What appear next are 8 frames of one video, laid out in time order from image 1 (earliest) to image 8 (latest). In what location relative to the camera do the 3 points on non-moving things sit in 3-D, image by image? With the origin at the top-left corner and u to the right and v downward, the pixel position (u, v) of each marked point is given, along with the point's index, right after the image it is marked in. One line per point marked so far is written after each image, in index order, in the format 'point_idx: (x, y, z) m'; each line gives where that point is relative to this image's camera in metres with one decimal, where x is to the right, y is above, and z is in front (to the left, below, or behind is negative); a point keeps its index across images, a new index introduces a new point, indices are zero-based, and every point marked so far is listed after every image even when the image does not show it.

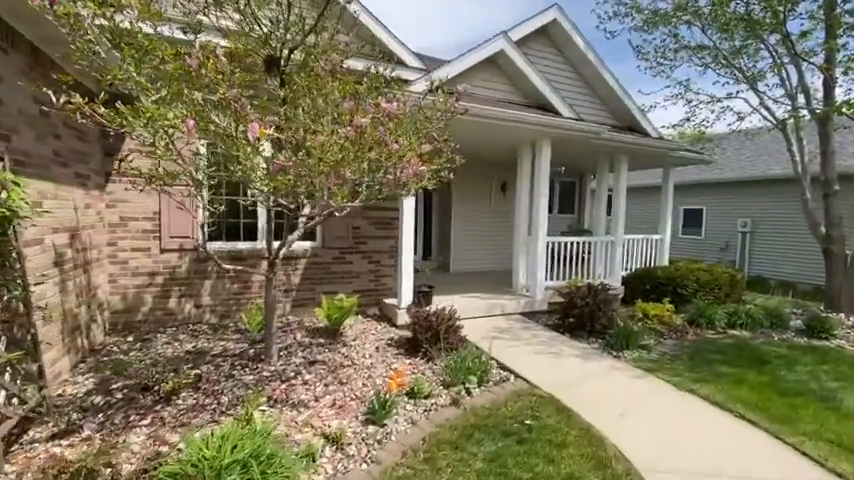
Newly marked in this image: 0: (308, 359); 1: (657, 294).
0: (-1.5, -1.5, +4.9) m
1: (+5.0, -1.2, +8.7) m
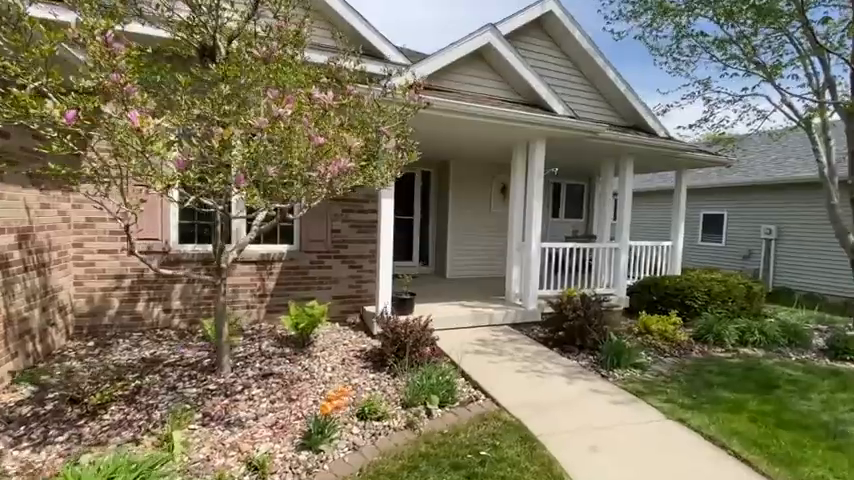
0: (-1.9, -1.5, +4.6) m
1: (+4.8, -1.3, +8.1) m
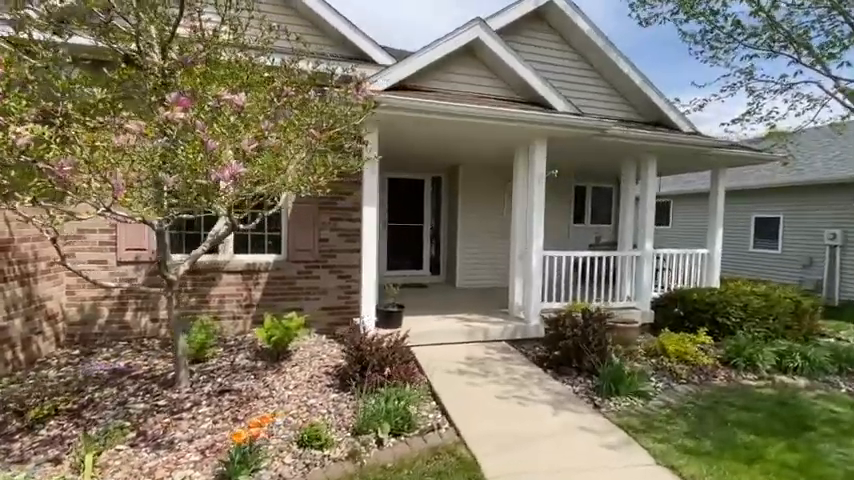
0: (-2.3, -1.7, +4.5) m
1: (+4.7, -1.5, +7.2) m
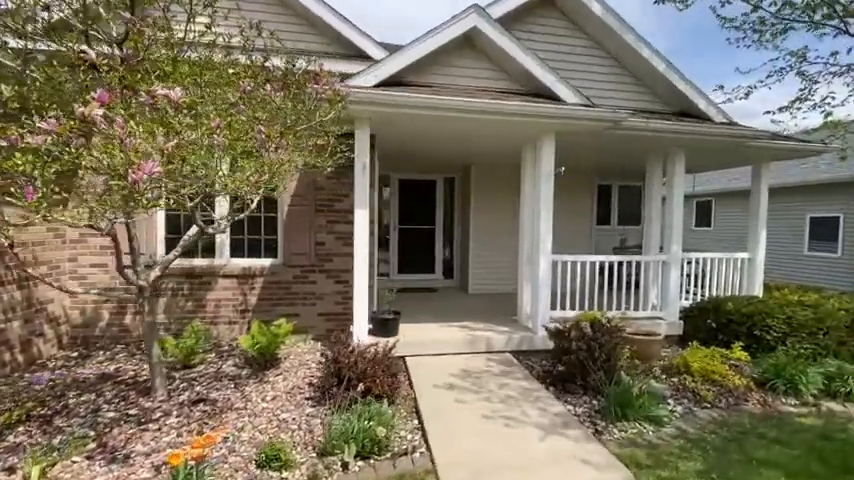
0: (-2.5, -1.7, +4.3) m
1: (+4.8, -1.5, +6.4) m
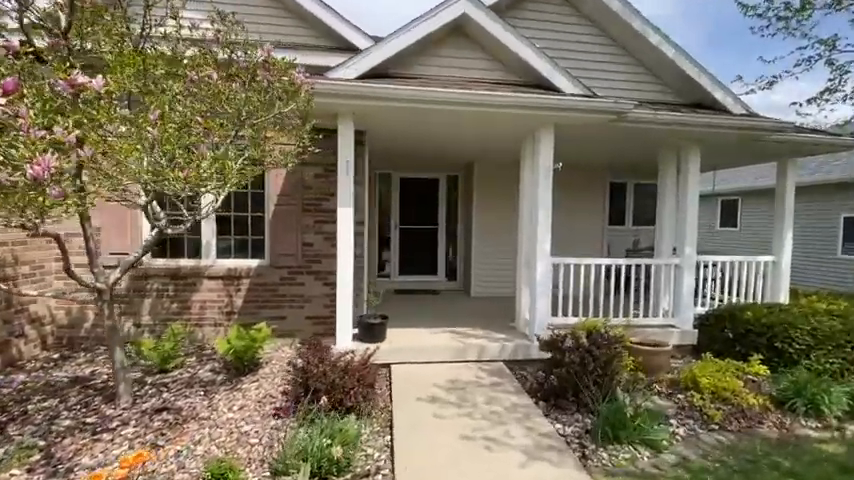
0: (-2.7, -1.7, +4.1) m
1: (+4.6, -1.6, +5.8) m
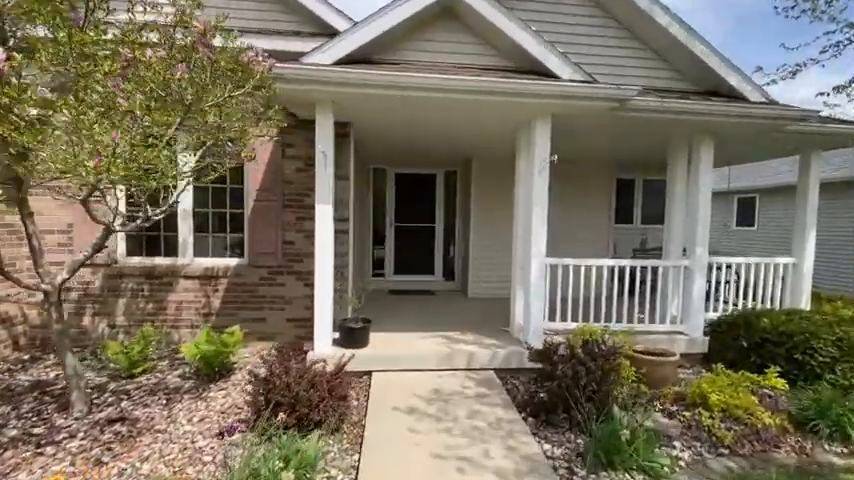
0: (-3.0, -1.7, +3.9) m
1: (+4.4, -1.6, +5.3) m
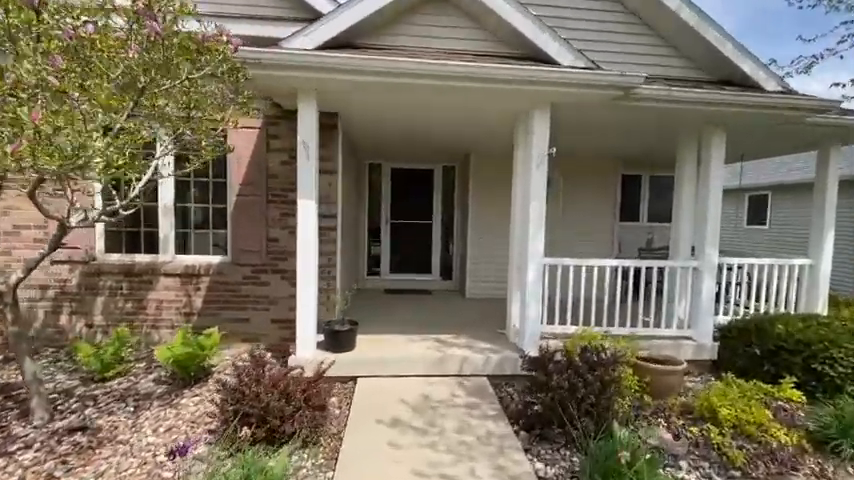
0: (-3.1, -1.7, +3.6) m
1: (+4.3, -1.6, +5.0) m
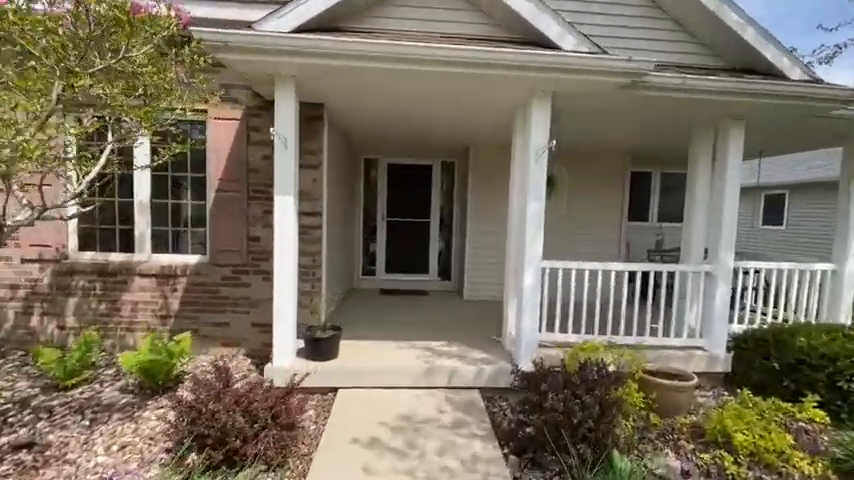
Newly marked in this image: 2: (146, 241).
0: (-3.3, -1.6, +3.3) m
1: (+4.2, -1.6, +4.5) m
2: (-3.7, 0.0, +5.2) m
